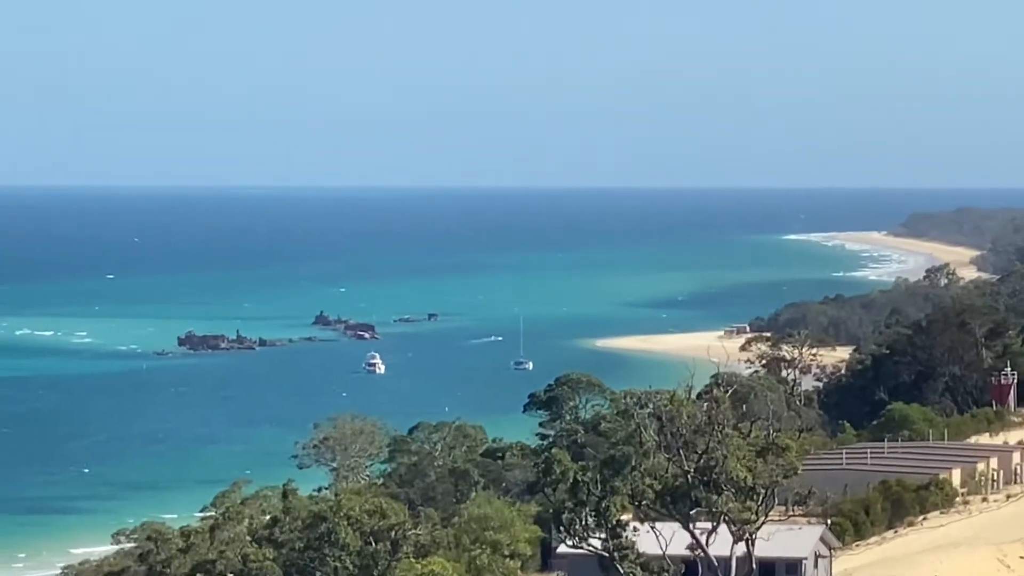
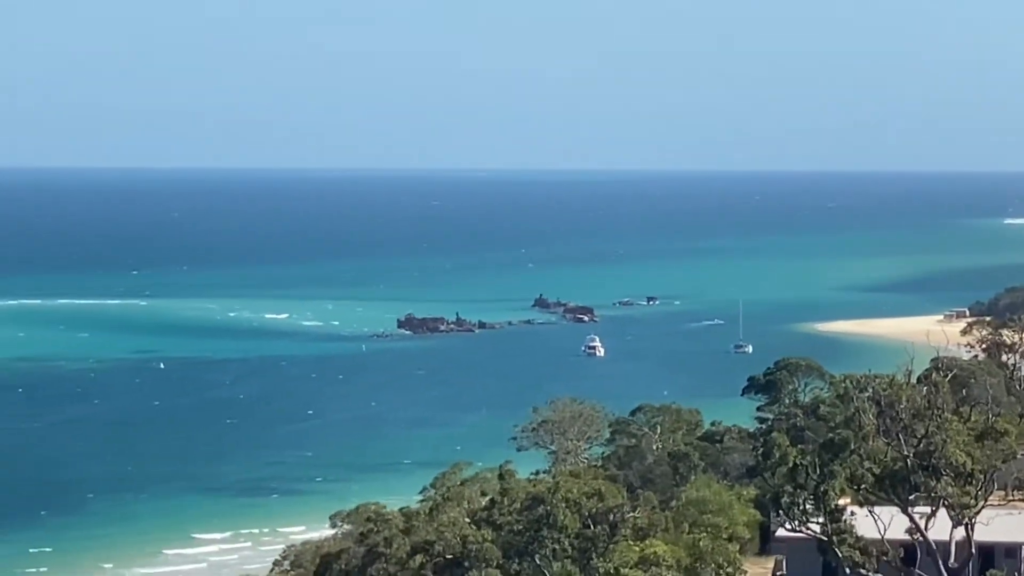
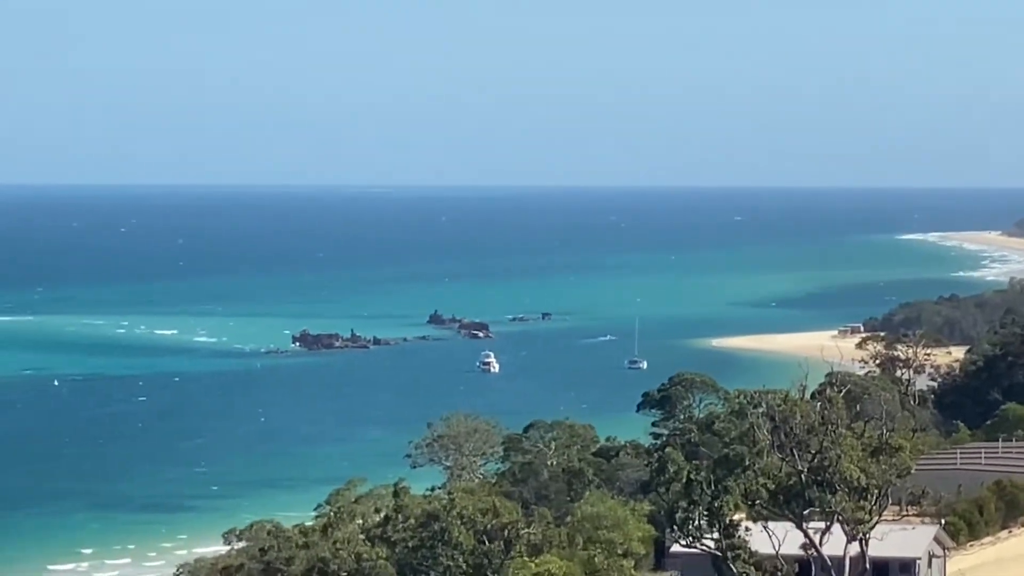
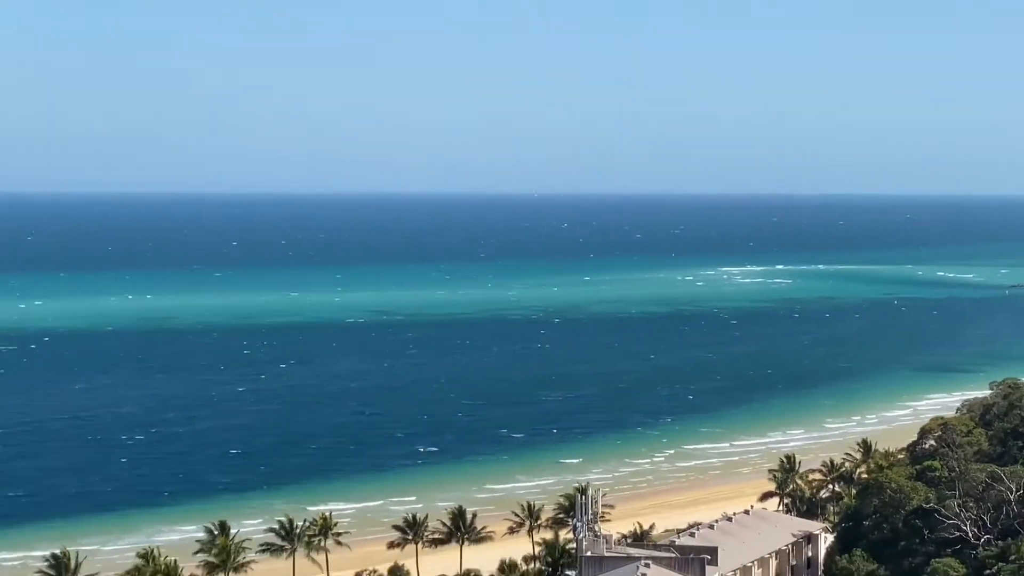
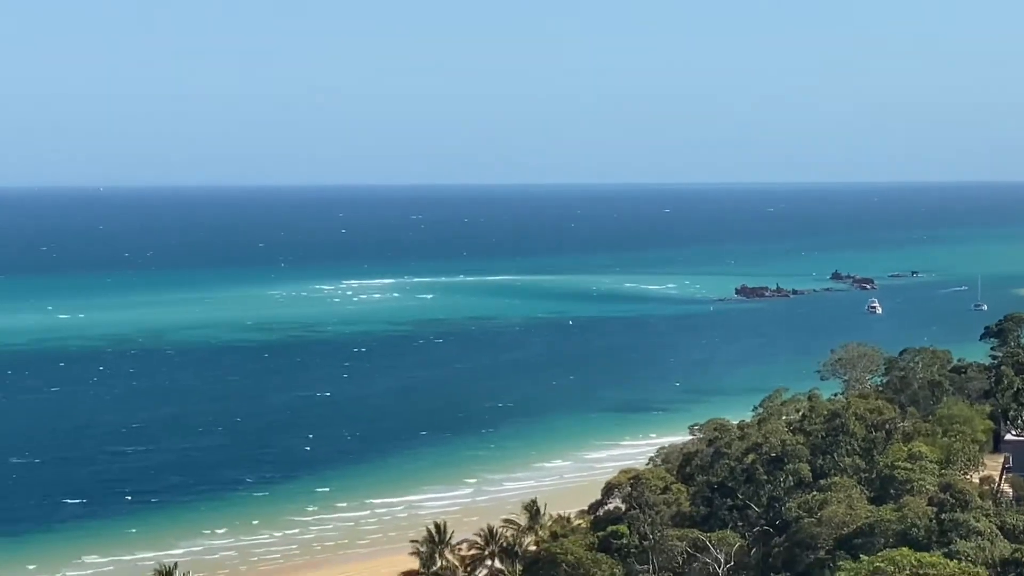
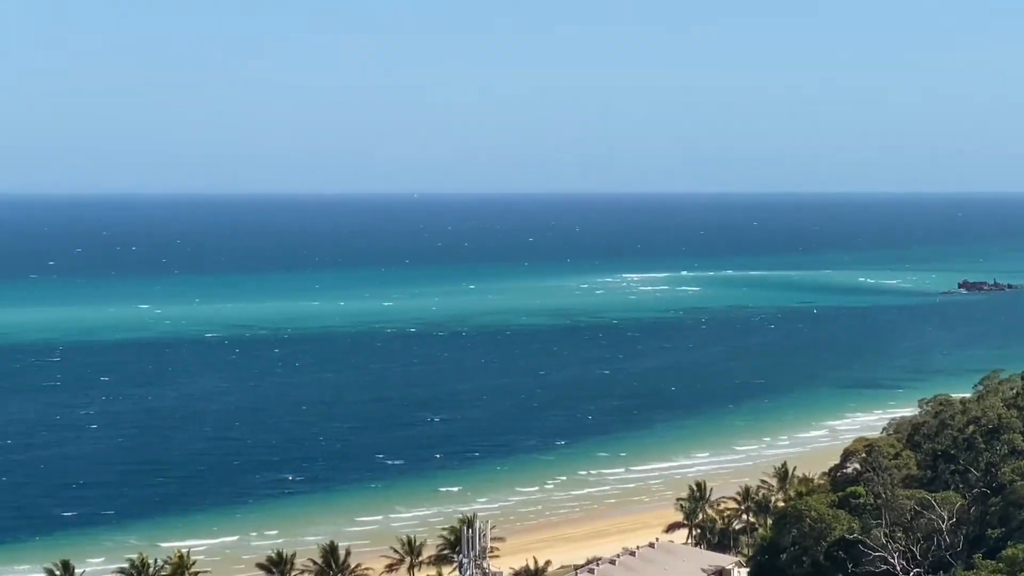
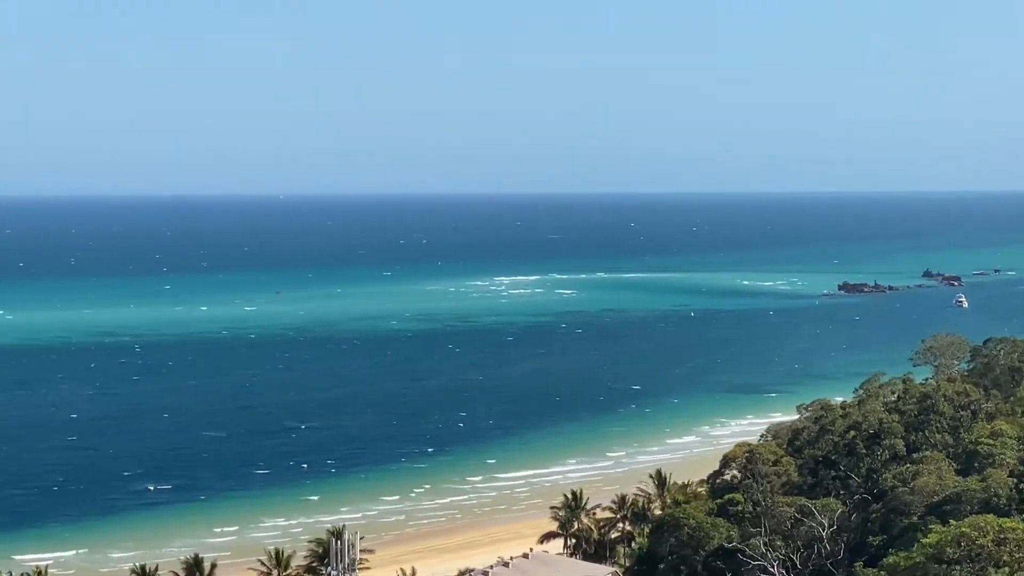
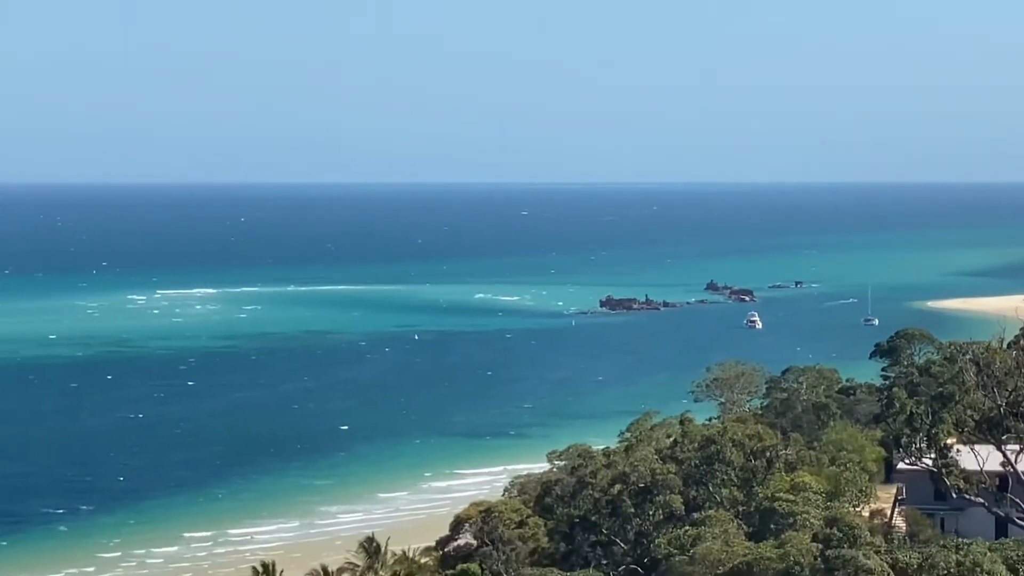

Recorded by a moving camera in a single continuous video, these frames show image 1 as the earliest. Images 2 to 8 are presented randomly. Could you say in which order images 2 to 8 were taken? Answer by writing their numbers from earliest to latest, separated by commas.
3, 2, 8, 5, 7, 6, 4
